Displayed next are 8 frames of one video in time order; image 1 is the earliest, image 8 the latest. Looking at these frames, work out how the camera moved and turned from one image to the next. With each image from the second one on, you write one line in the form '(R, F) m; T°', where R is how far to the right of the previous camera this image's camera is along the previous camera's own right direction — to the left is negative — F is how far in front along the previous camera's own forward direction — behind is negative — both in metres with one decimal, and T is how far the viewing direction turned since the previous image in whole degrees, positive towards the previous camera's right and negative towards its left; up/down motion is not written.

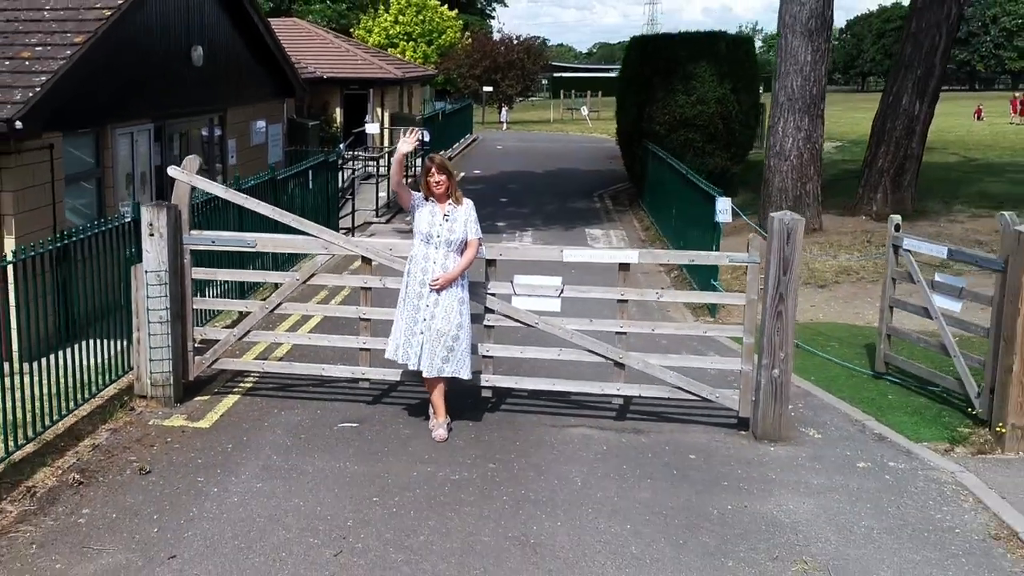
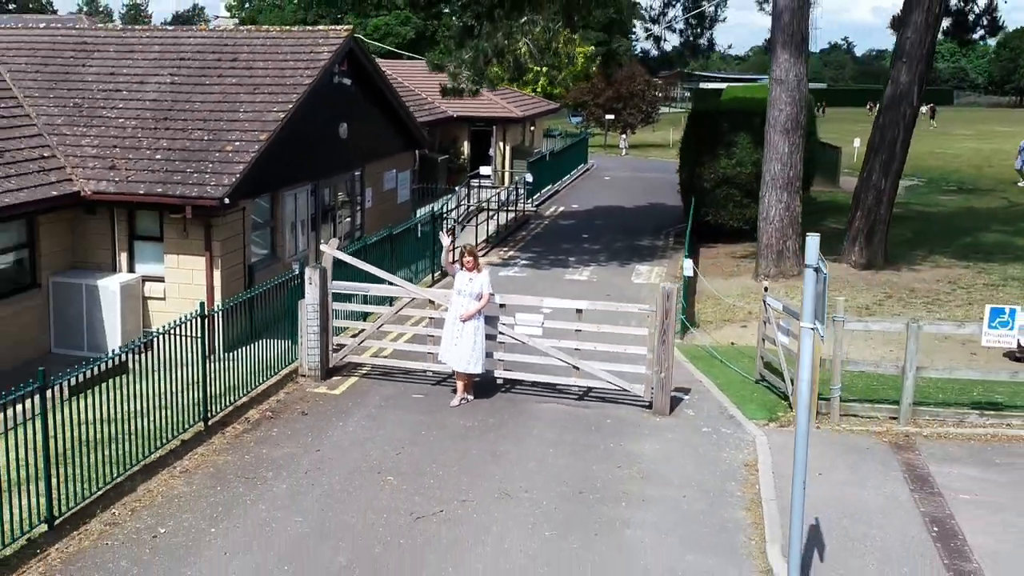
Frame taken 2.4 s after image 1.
(+1.3, -4.4) m; -7°
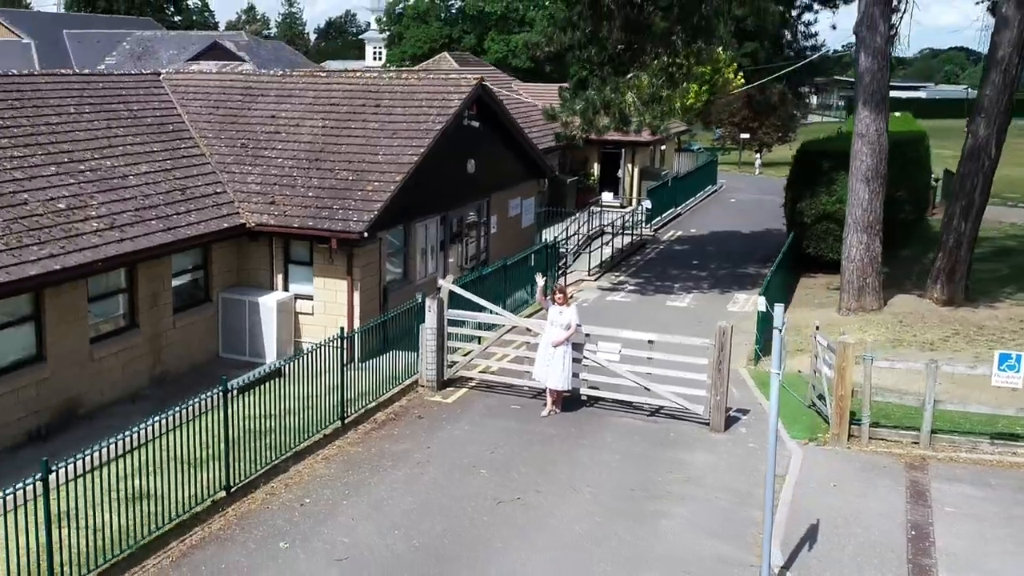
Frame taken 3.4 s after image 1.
(+0.6, -2.1) m; -7°
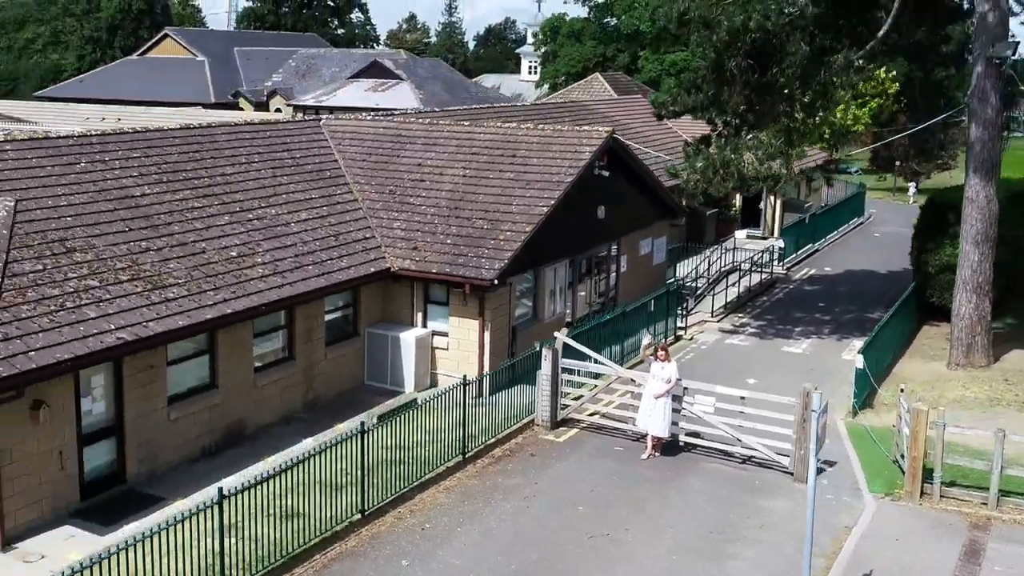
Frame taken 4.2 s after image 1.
(+0.5, -1.6) m; -8°
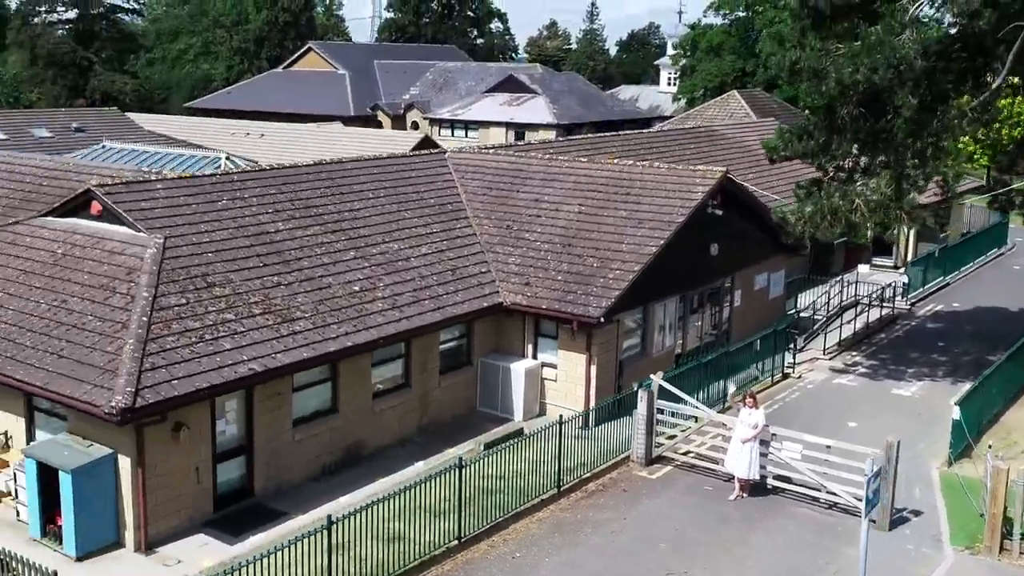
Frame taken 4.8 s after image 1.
(+0.5, -0.9) m; -7°
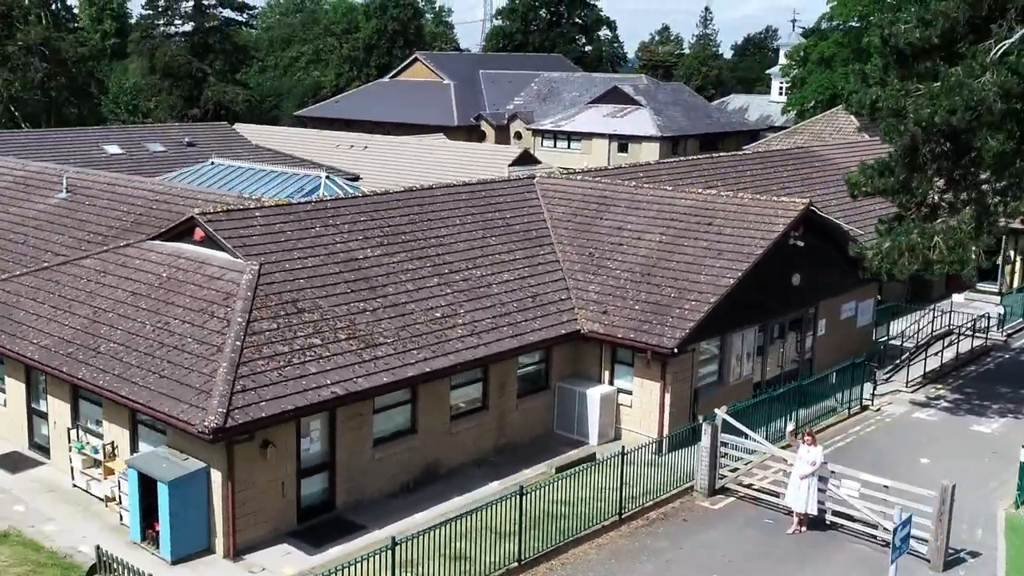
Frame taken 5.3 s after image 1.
(+0.5, -0.7) m; -5°
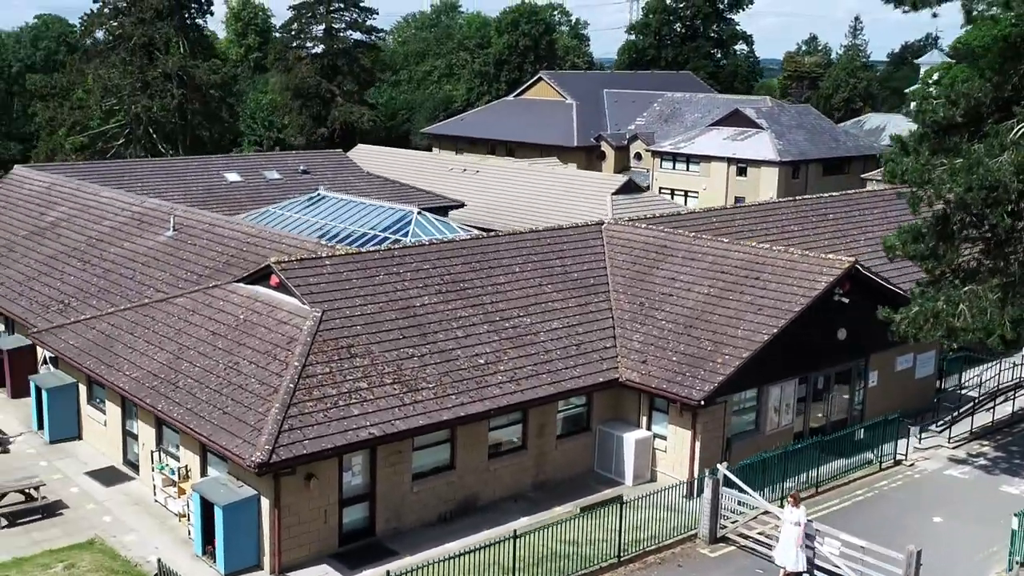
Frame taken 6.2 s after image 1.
(+1.7, -1.7) m; -7°
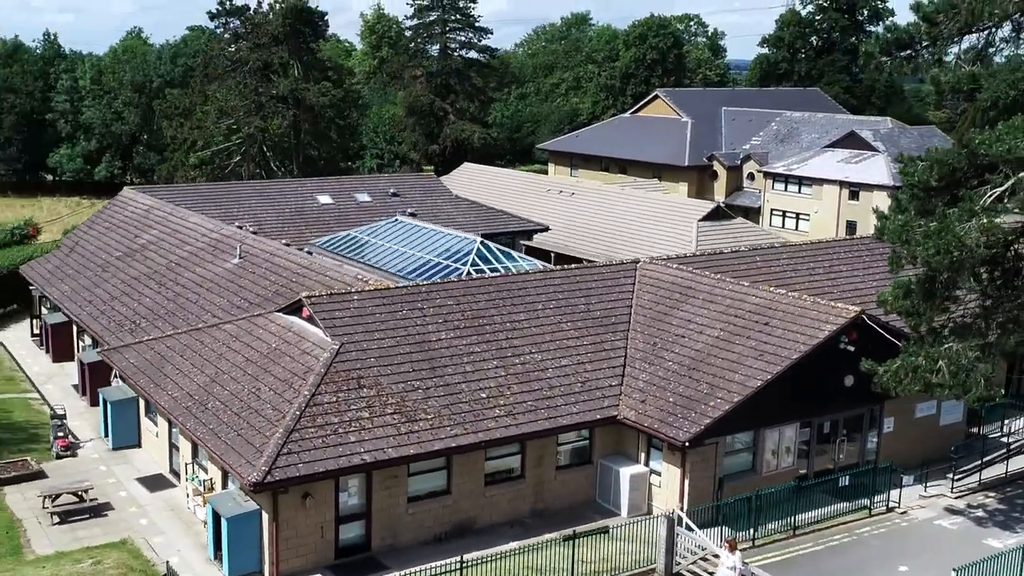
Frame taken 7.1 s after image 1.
(+2.6, -1.7) m; -7°
